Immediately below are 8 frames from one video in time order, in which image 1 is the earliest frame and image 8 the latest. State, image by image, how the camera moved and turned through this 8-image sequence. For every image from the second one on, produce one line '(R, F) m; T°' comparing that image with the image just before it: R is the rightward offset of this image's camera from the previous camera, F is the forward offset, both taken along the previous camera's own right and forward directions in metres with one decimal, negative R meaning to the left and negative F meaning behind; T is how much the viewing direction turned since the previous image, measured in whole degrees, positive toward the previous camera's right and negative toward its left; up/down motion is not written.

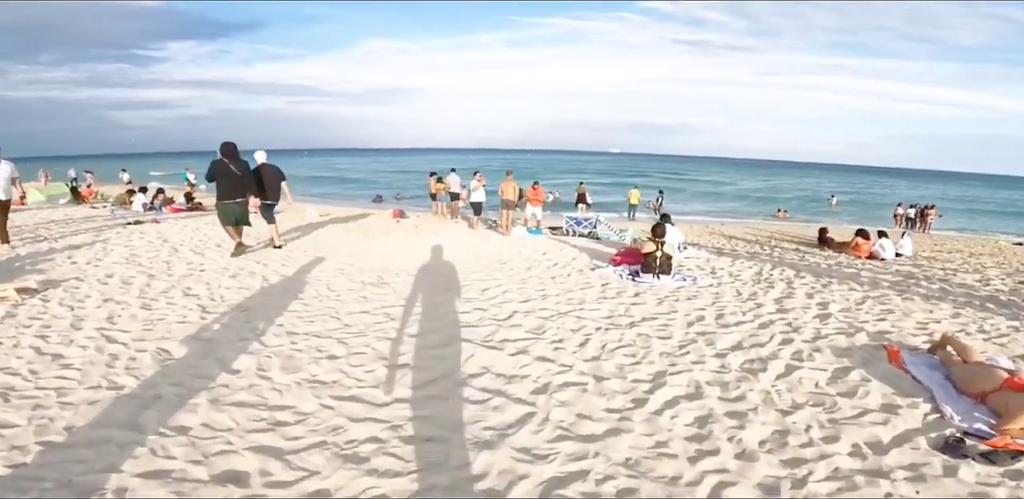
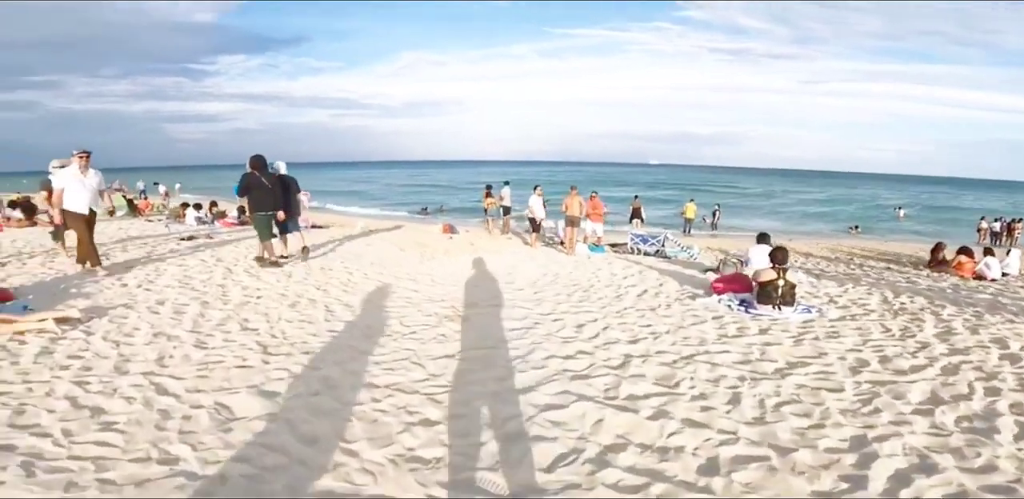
(-1.1, +1.4) m; -3°
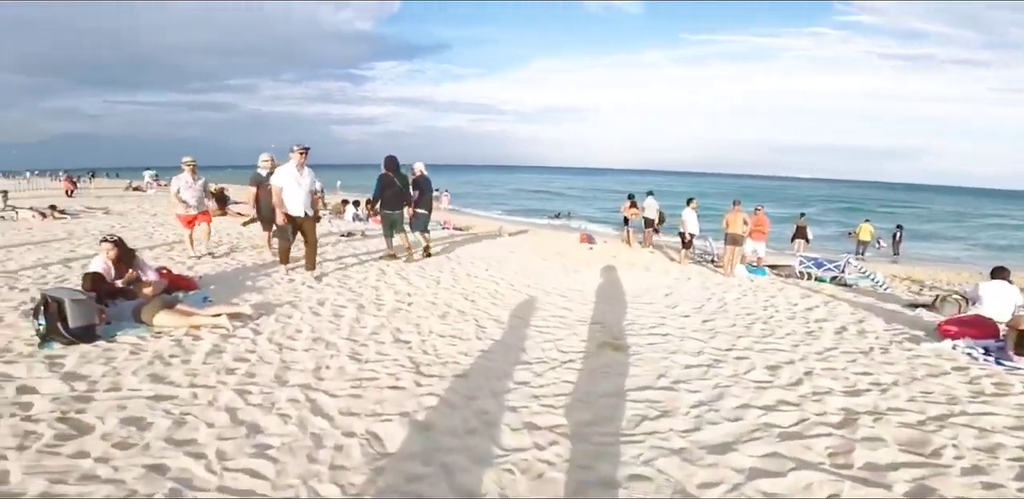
(-0.6, +0.9) m; -13°
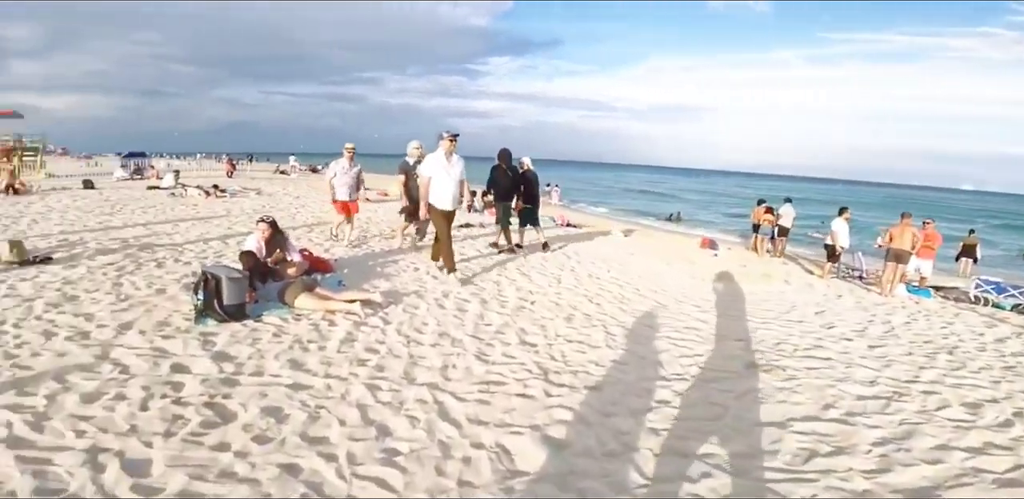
(-0.4, +0.5) m; -11°
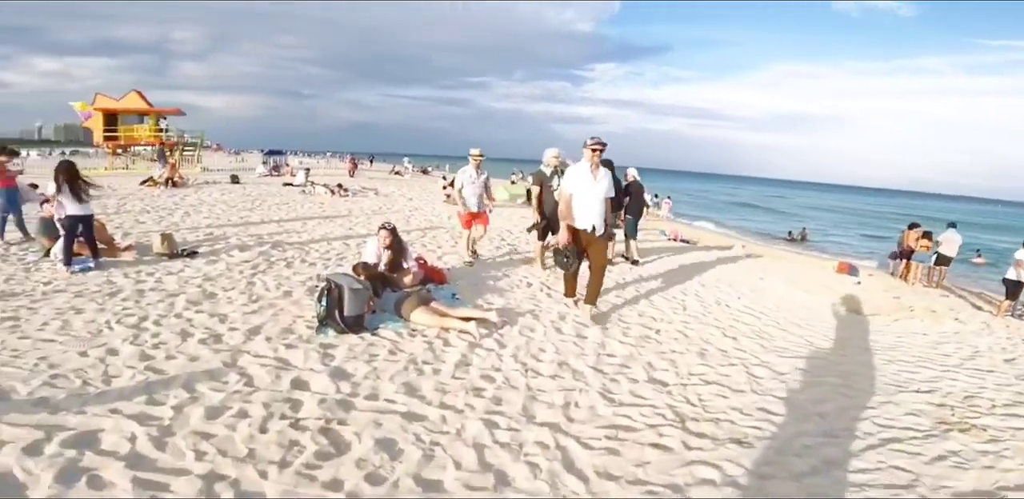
(-0.3, +0.5) m; -10°
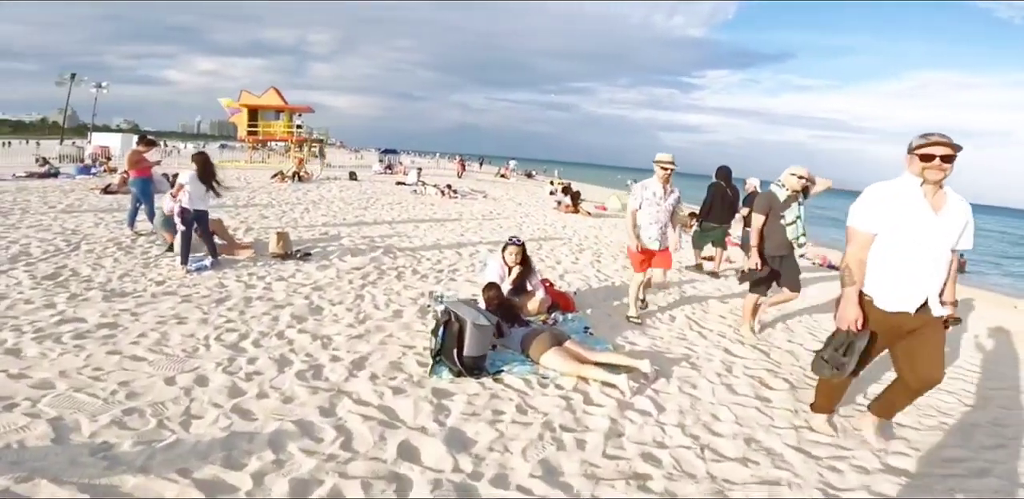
(-0.5, +1.1) m; -10°
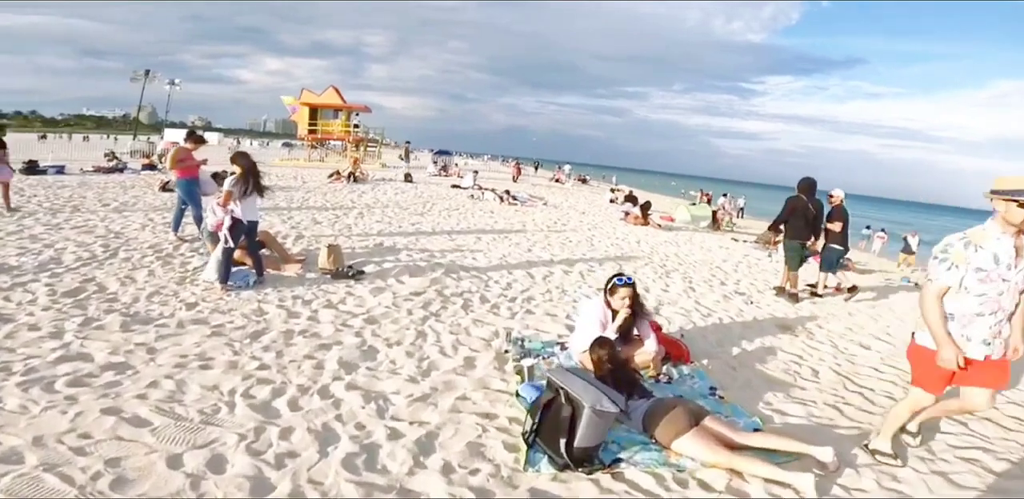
(-0.4, +1.1) m; -5°
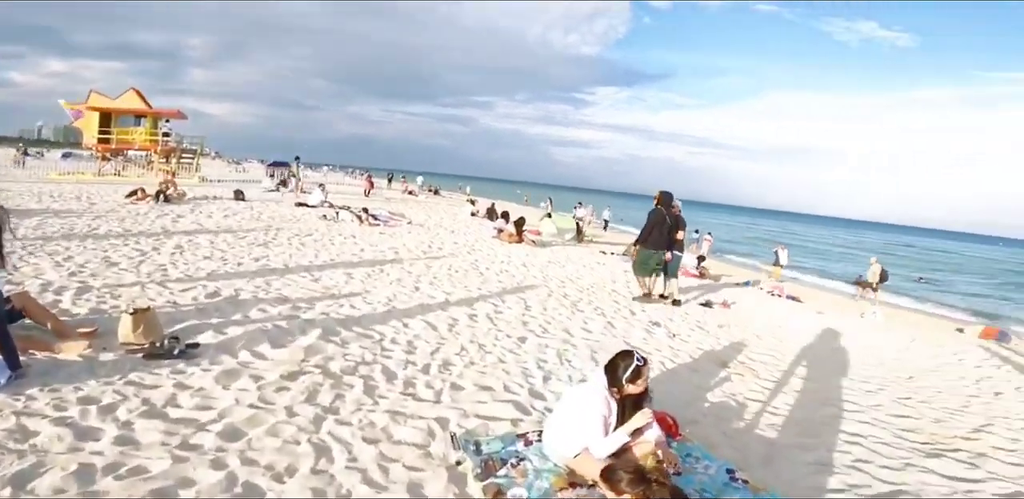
(-0.6, +1.1) m; +16°
